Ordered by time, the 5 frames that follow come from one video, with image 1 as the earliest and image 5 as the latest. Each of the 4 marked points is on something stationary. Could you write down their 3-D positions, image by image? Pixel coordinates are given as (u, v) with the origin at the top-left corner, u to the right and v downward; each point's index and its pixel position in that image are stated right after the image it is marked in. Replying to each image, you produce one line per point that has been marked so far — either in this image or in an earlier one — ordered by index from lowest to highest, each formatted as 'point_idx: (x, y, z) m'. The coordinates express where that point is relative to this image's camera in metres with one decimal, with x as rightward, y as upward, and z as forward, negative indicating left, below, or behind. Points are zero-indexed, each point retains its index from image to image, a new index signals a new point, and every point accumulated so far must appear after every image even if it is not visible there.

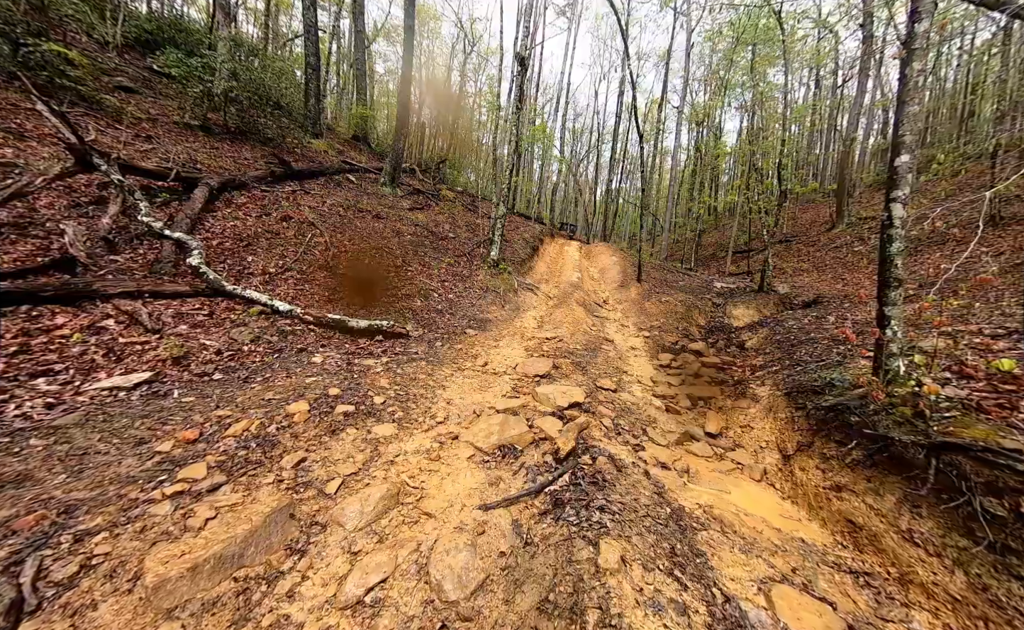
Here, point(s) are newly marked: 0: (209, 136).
0: (-13.6, +8.0, +13.1) m
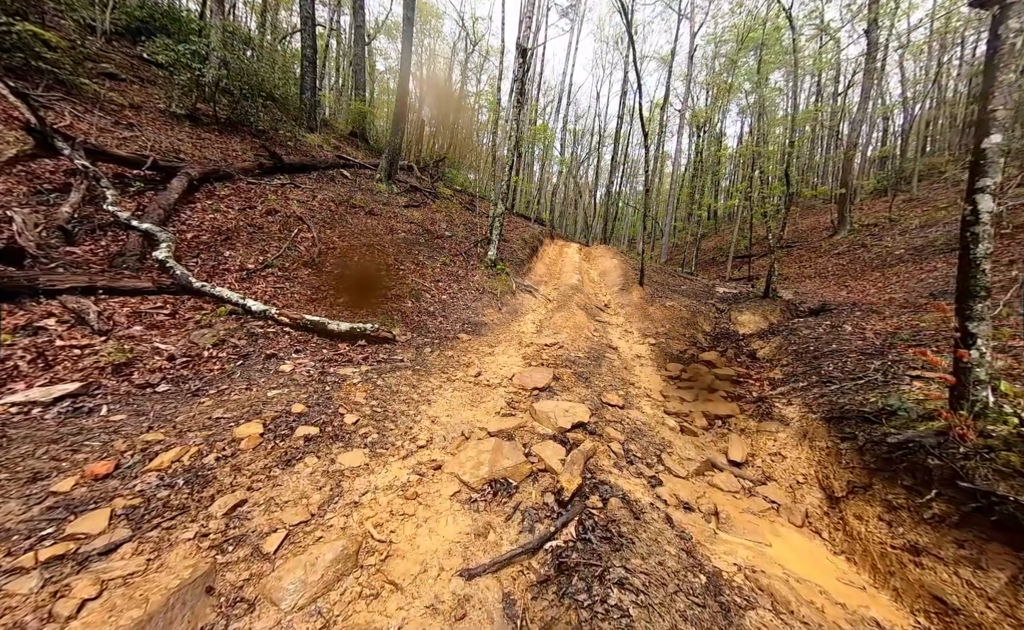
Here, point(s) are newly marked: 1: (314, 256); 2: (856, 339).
0: (-13.6, +8.1, +12.6) m
1: (-5.2, +1.6, +7.8) m
2: (+7.0, -0.5, +5.9) m
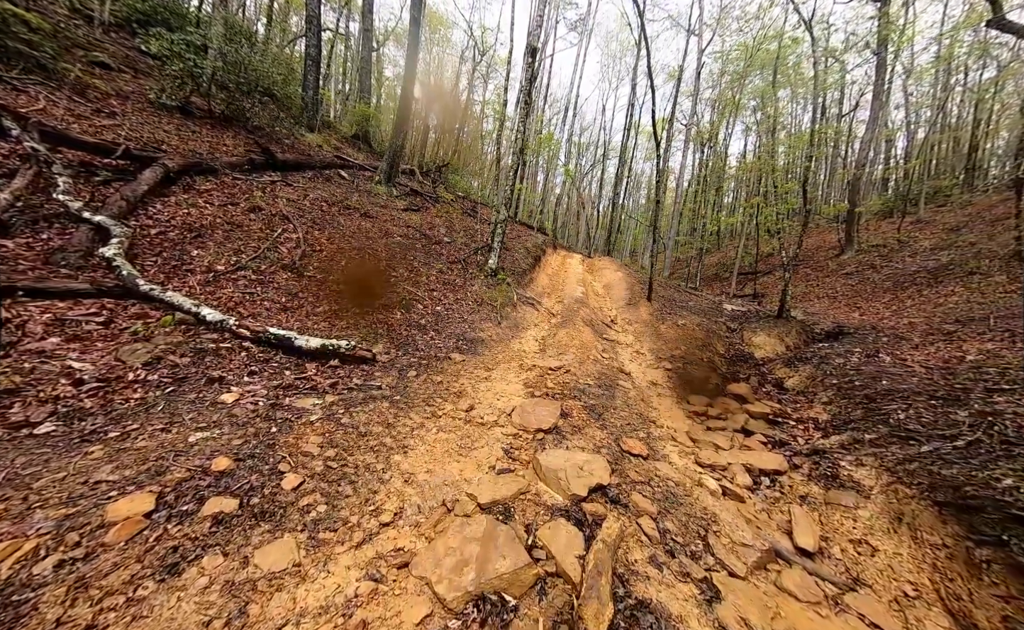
0: (-13.4, +8.1, +12.0) m
1: (-5.2, +1.4, +7.0) m
2: (+6.9, -1.0, +5.2) m
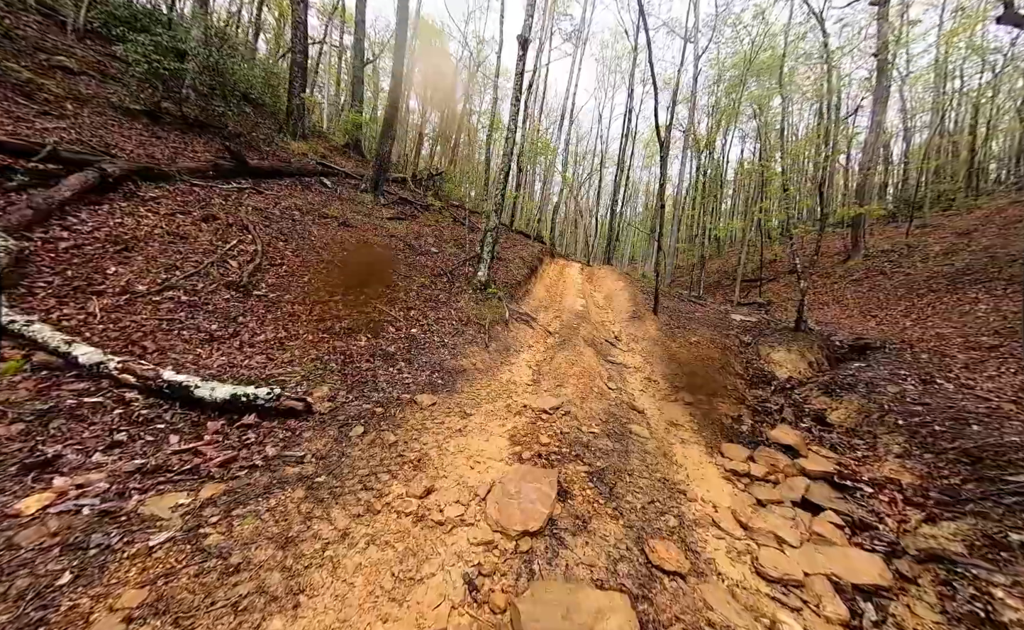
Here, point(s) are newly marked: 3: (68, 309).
0: (-13.7, +7.3, +11.2) m
1: (-5.4, +0.8, +6.0) m
2: (+6.7, -1.4, +4.1) m
3: (-6.1, +0.1, +4.0) m
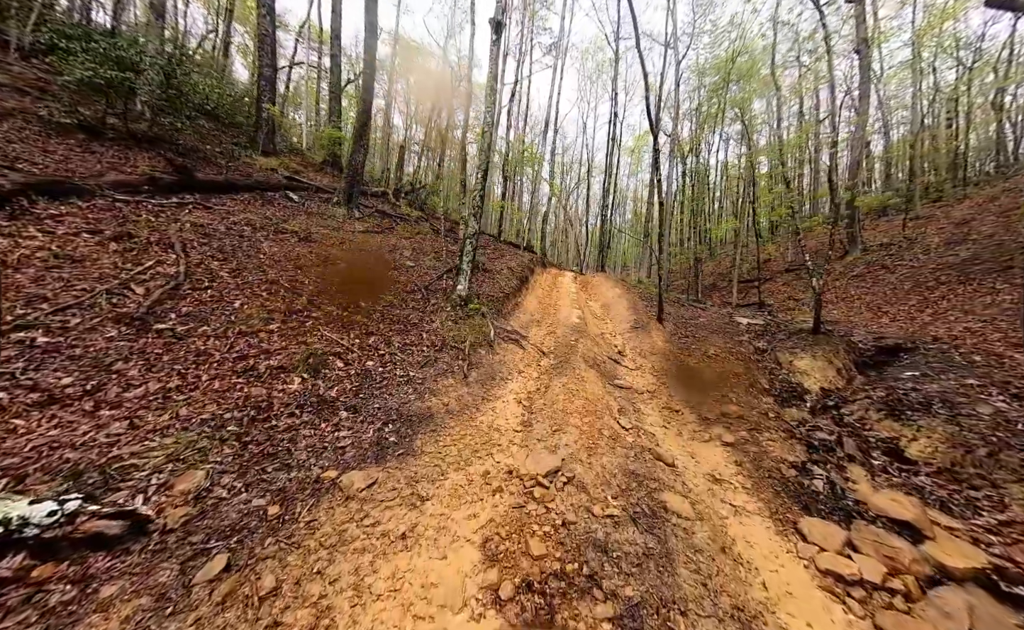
0: (-14.4, +6.0, +10.0) m
1: (-5.8, +0.2, +4.7) m
2: (+6.5, -1.3, +2.9) m
3: (-6.3, -0.5, +2.7) m
